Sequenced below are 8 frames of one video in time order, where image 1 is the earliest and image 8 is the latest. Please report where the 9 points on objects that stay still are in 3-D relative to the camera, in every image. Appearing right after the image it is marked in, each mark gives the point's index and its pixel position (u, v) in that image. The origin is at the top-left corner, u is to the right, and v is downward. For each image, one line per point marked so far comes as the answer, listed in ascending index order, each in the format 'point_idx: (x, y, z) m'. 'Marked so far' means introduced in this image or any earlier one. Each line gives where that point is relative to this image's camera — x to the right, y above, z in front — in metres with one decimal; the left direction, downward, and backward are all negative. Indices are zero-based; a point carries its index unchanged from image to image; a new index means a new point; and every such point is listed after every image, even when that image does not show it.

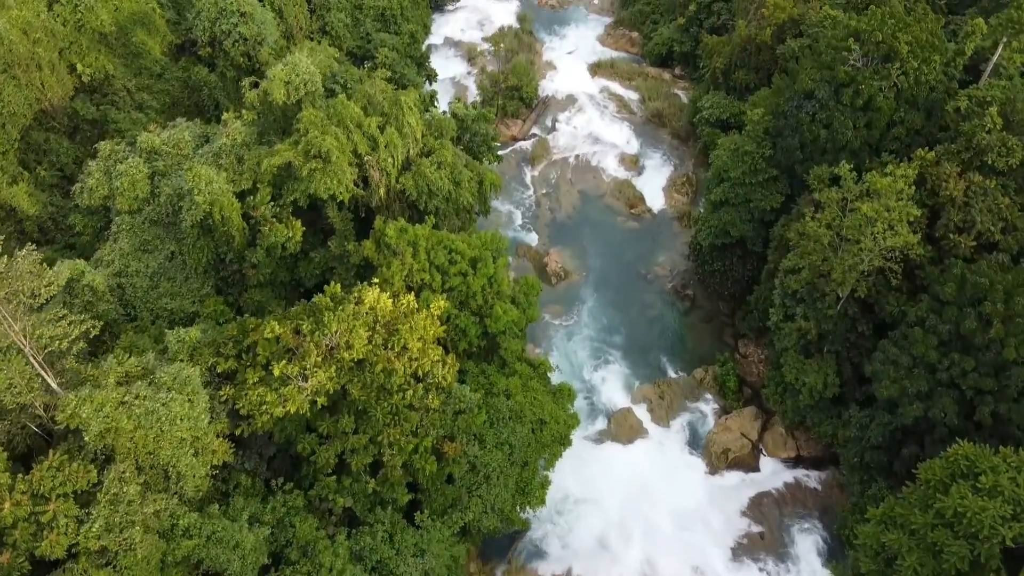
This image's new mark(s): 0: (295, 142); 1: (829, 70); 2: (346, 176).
0: (-4.8, +3.2, +18.0) m
1: (+7.5, +5.1, +19.3) m
2: (-3.6, +2.5, +17.9) m
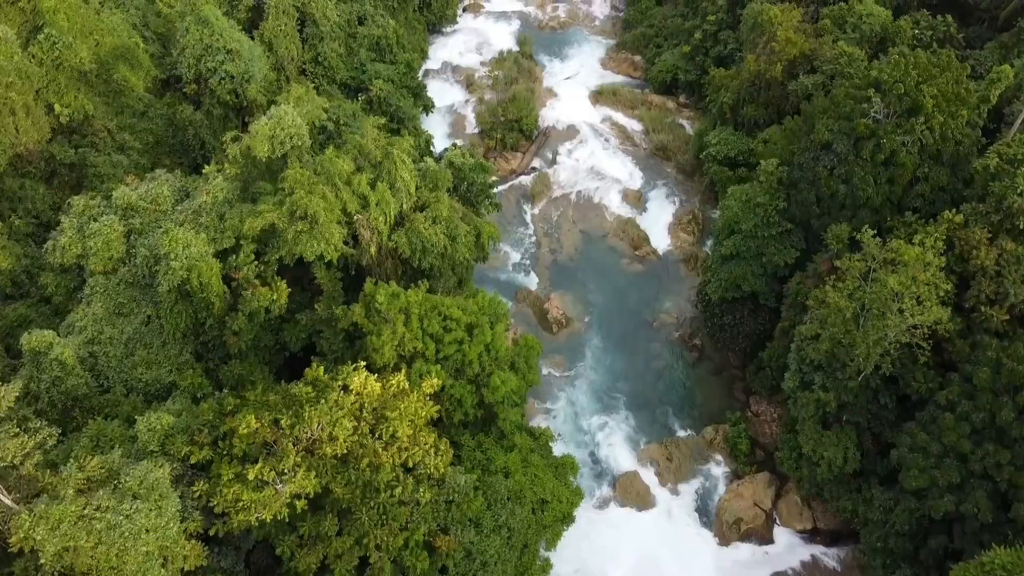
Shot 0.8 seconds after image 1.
0: (-4.8, +1.8, +16.9) m
1: (+7.5, +3.7, +18.2) m
2: (-3.6, +1.1, +16.8) m
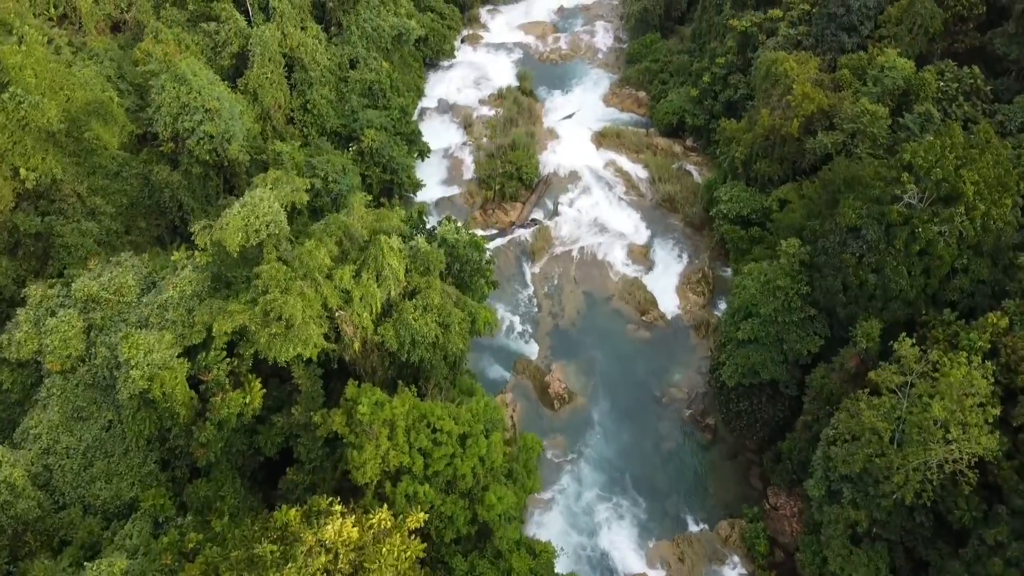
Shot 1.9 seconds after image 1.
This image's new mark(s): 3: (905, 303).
0: (-4.9, -0.2, +15.3) m
1: (+7.5, +1.7, +16.6) m
2: (-3.7, -0.9, +15.2) m
3: (+7.8, -0.3, +16.2) m
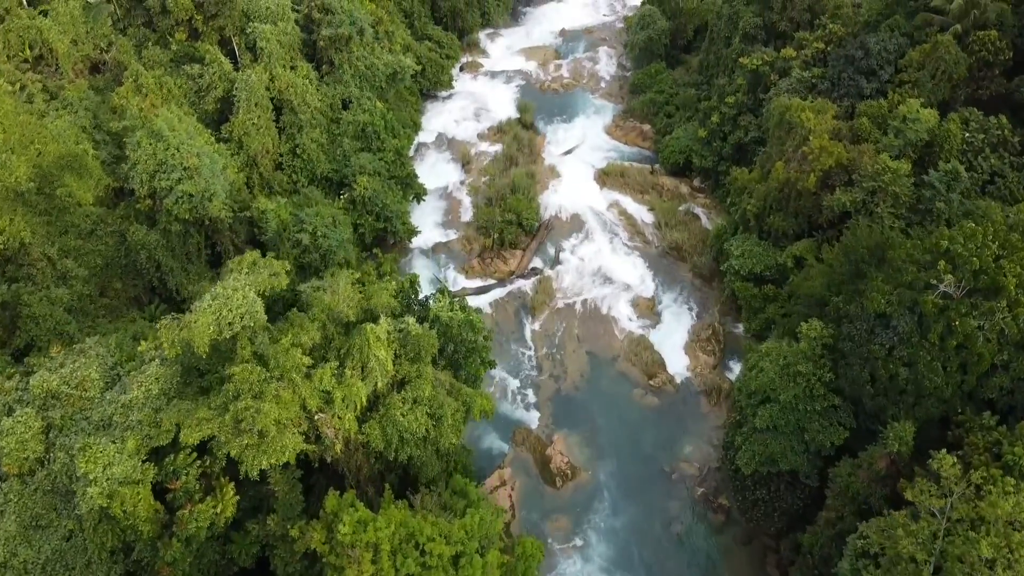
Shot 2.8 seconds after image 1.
0: (-4.9, -2.0, +13.9) m
1: (+7.4, -0.1, +15.2) m
2: (-3.7, -2.6, +13.8) m
3: (+7.7, -2.0, +14.8) m
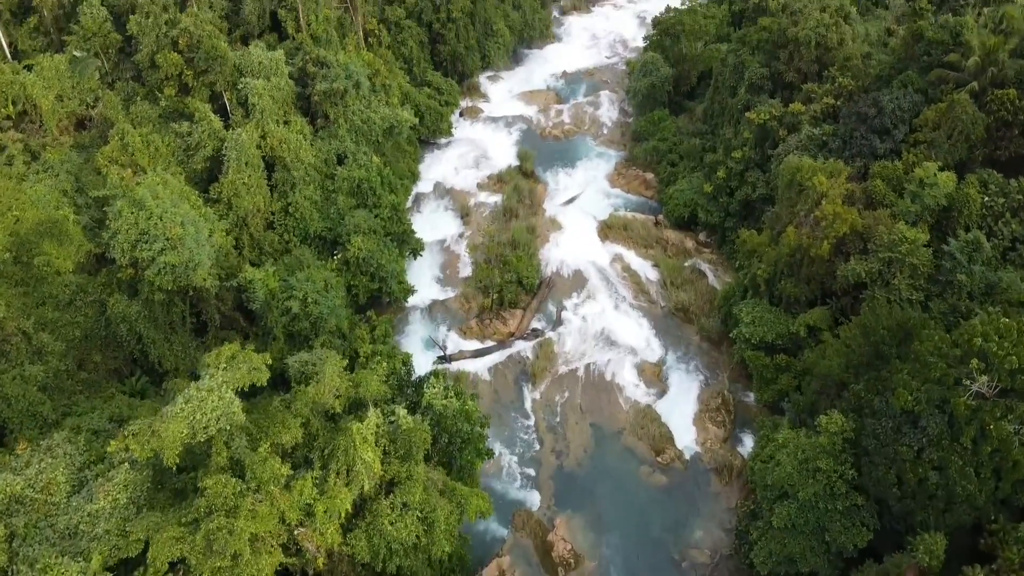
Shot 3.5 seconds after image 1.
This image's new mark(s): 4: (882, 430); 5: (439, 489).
0: (-5.0, -3.6, +12.8) m
1: (+7.4, -1.7, +14.2) m
2: (-3.7, -4.2, +12.7) m
3: (+7.7, -3.7, +13.7) m
4: (+6.8, -2.6, +15.0) m
5: (-1.3, -3.7, +15.2) m
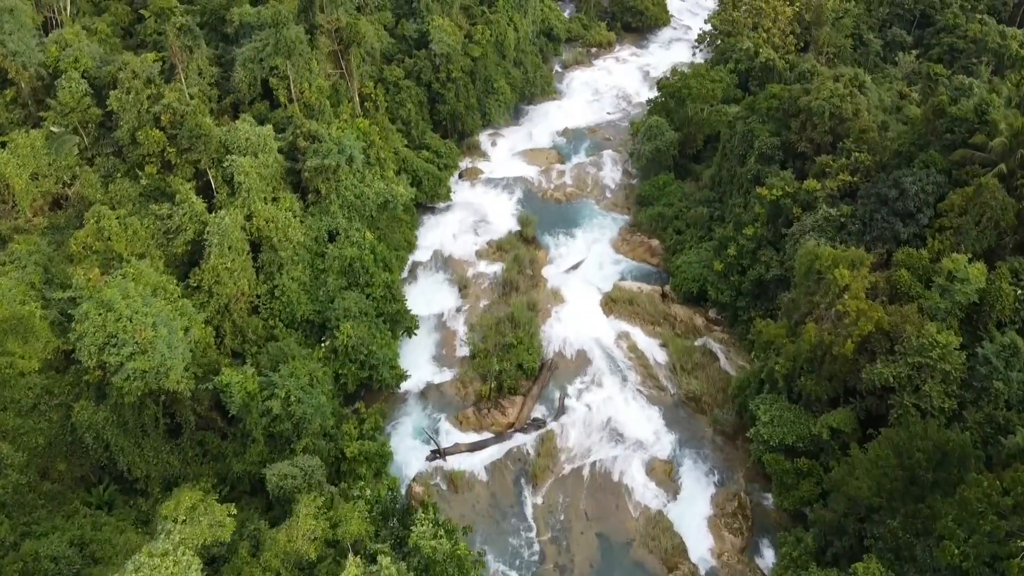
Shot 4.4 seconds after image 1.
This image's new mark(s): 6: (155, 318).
0: (-5.0, -5.7, +11.1) m
1: (+7.3, -3.9, +12.5) m
2: (-3.8, -6.3, +10.9) m
3: (+7.7, -5.9, +12.0) m
4: (+6.7, -4.8, +13.3) m
5: (-1.4, -5.9, +13.5) m
6: (-8.2, -0.7, +18.9) m
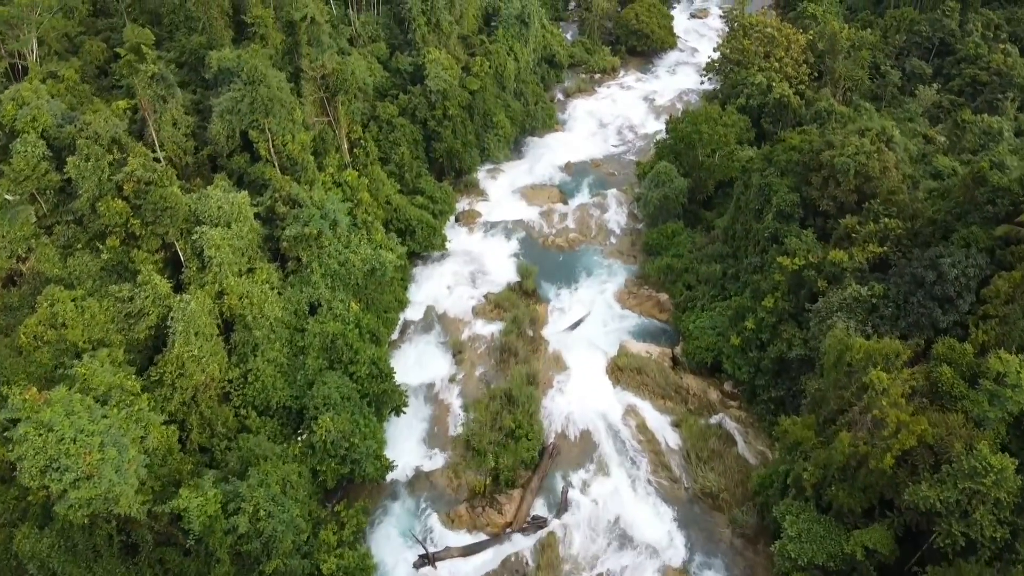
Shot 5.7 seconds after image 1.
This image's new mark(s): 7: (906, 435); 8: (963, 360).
0: (-5.1, -8.0, +8.9) m
1: (+7.2, -6.2, +10.3) m
2: (-3.9, -8.6, +8.7) m
3: (+7.6, -8.2, +9.7) m
4: (+6.6, -7.1, +11.1) m
5: (-1.5, -8.2, +11.3) m
6: (-8.3, -3.0, +16.8) m
7: (+8.4, -3.1, +17.5) m
8: (+10.5, -1.7, +19.1) m
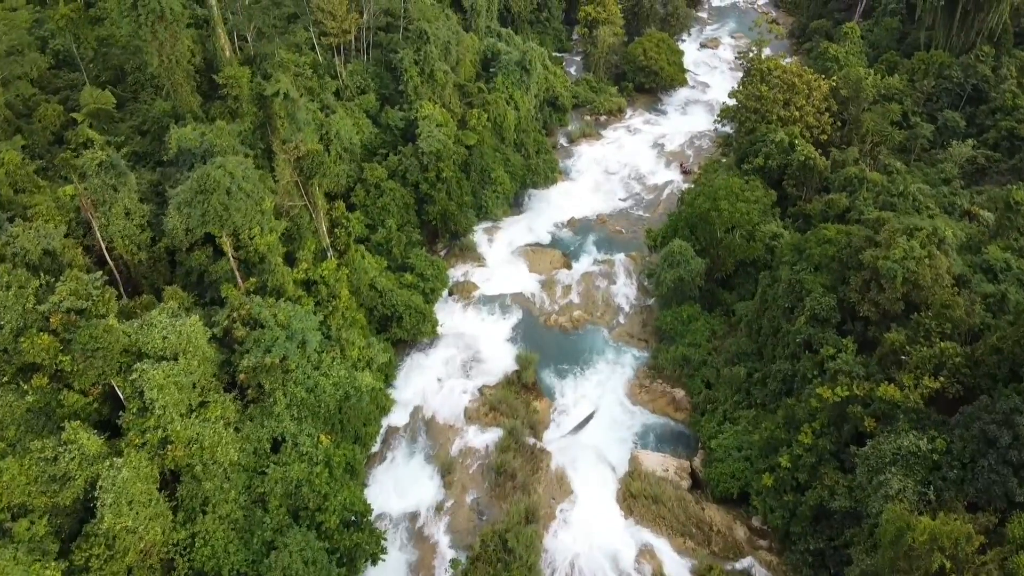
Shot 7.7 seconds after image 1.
0: (-5.3, -11.3, +5.6) m
1: (+7.1, -9.6, +6.9) m
2: (-4.1, -12.0, +5.4) m
3: (+7.4, -11.6, +6.4) m
4: (+6.5, -10.5, +7.8) m
5: (-1.7, -11.6, +8.0) m
6: (-8.4, -6.3, +13.5) m
7: (+8.3, -6.6, +14.2) m
8: (+10.4, -5.1, +15.7) m
